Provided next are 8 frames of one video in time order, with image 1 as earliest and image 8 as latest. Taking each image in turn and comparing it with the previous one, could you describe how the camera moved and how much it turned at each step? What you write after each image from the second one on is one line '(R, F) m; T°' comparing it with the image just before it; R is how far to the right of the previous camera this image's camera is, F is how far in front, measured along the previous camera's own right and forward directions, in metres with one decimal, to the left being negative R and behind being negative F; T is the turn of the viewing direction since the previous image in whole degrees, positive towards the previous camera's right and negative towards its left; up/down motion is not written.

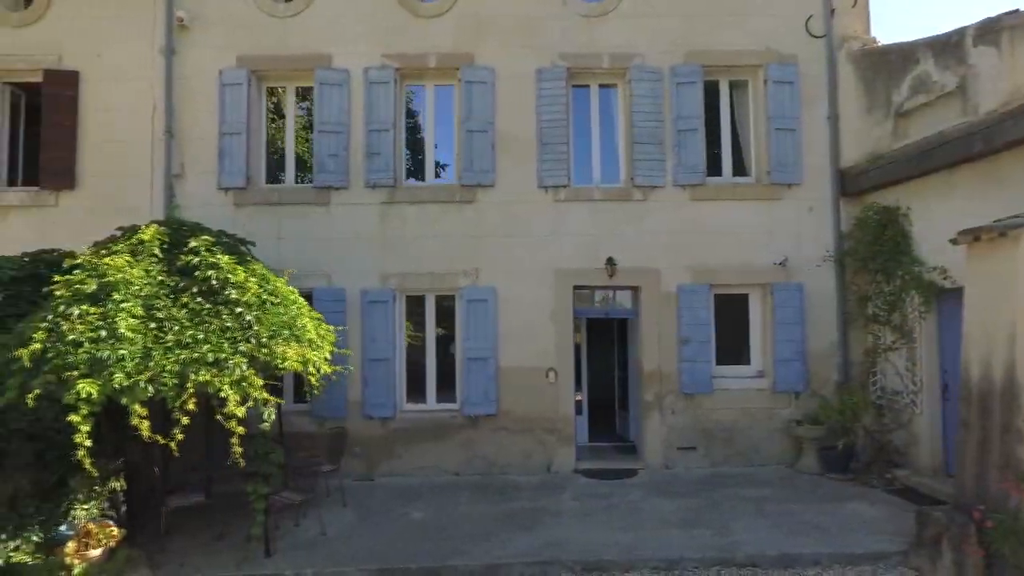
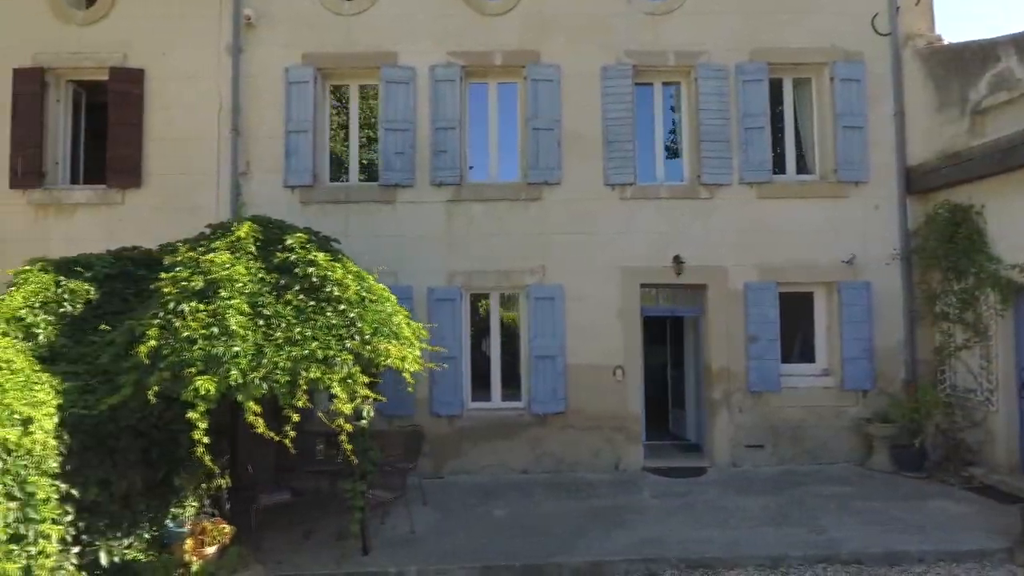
(-0.6, 0.0) m; 0°
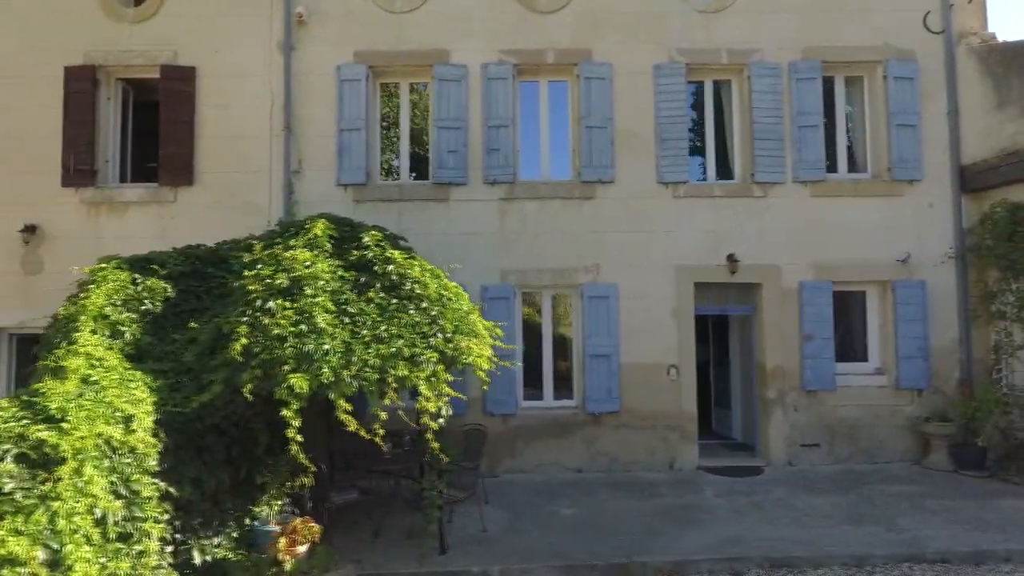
(-0.5, 0.0) m; 0°
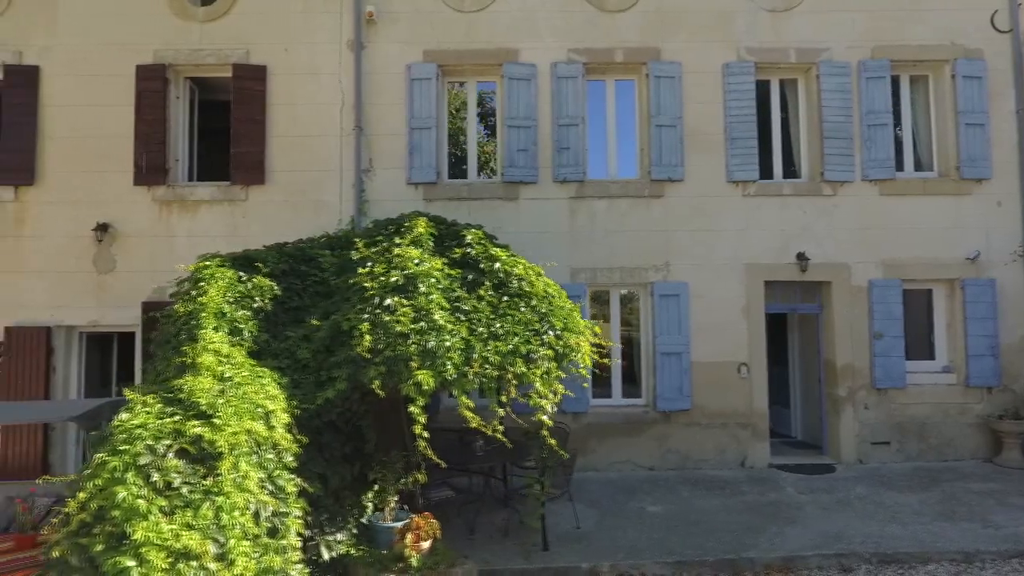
(-0.6, 0.0) m; 0°
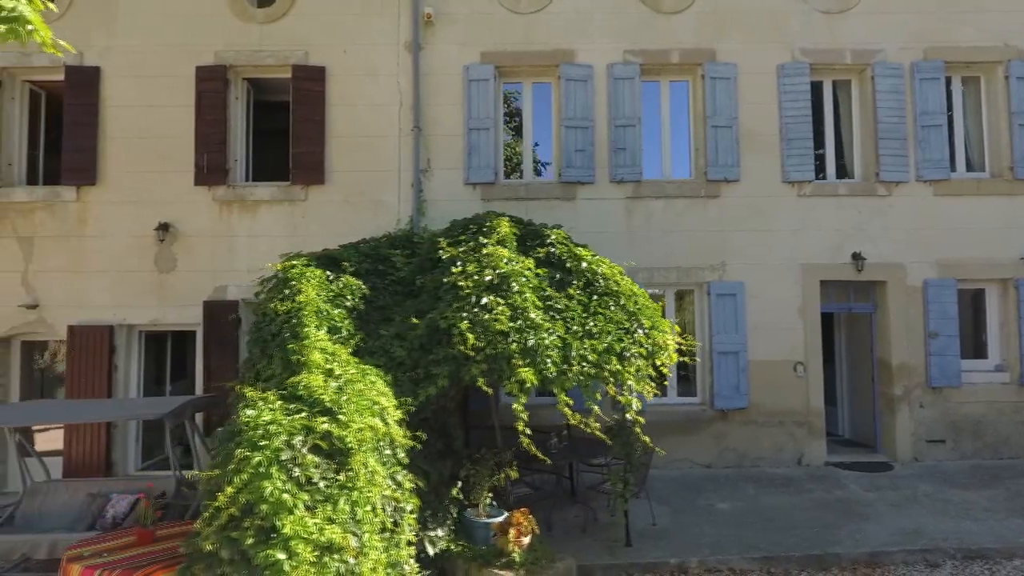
(-0.5, -0.1) m; 0°
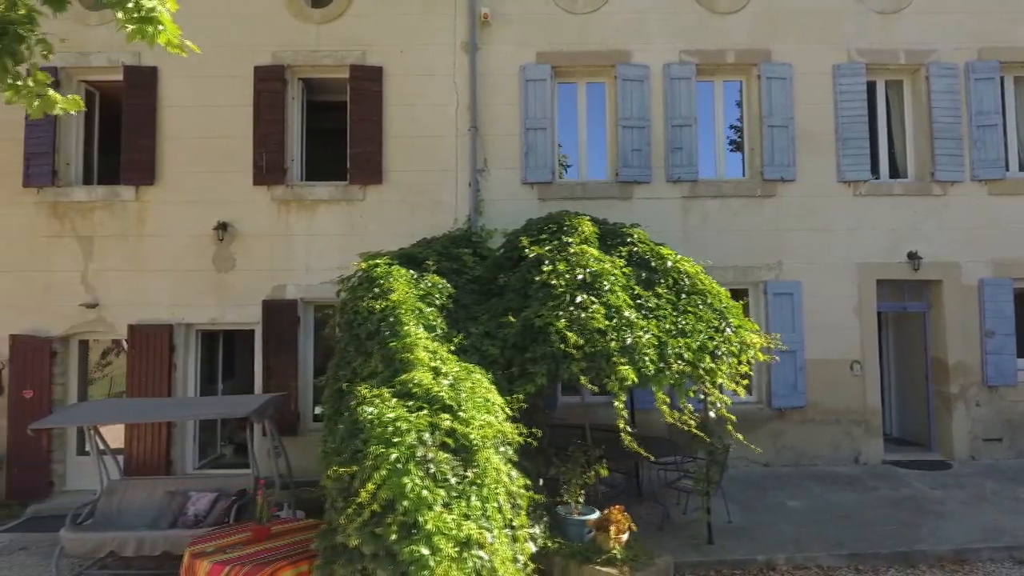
(-0.5, 0.0) m; 0°
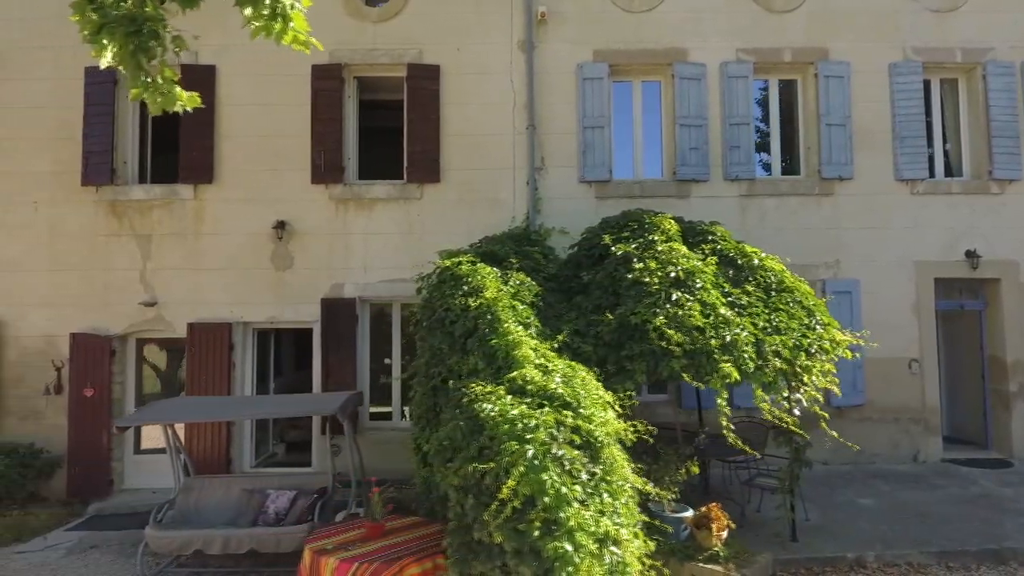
(-0.5, 0.0) m; 0°
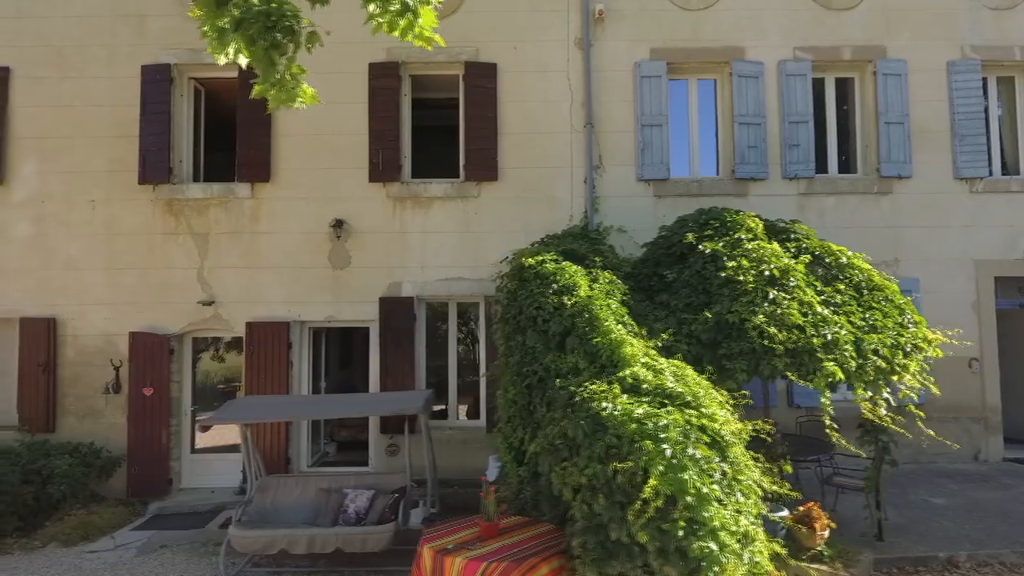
(-0.5, 0.0) m; 0°
